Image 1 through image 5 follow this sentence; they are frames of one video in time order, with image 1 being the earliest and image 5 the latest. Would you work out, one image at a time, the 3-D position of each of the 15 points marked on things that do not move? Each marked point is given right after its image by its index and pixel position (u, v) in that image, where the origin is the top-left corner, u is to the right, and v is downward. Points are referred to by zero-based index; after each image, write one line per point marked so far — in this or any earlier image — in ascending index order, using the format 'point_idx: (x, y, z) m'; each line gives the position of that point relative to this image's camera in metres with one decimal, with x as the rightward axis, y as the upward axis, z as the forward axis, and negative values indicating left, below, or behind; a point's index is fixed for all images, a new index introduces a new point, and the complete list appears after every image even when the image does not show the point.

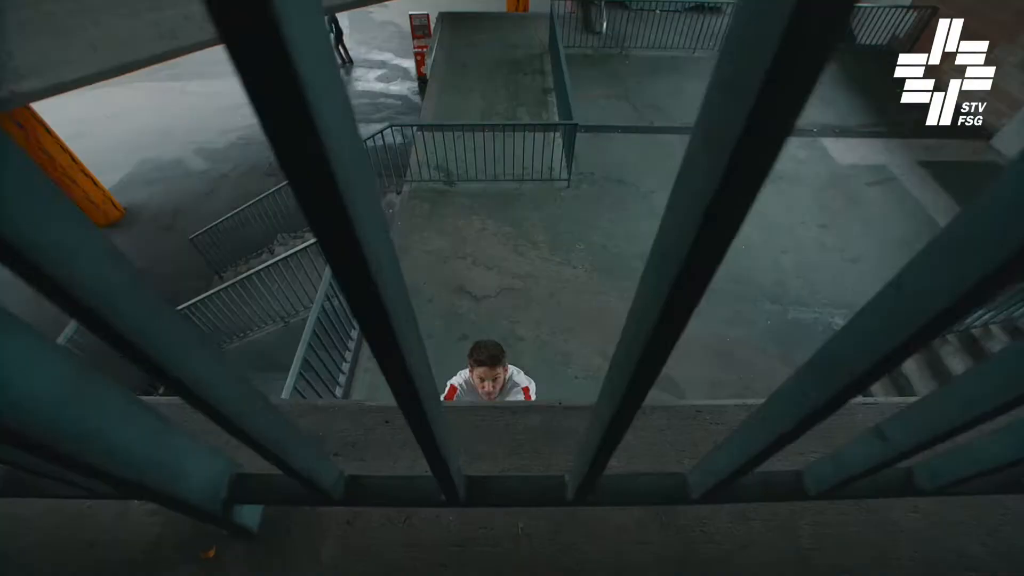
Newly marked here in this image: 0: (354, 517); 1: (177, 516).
0: (-0.3, -0.4, +0.7) m
1: (-0.5, -0.4, +0.7) m
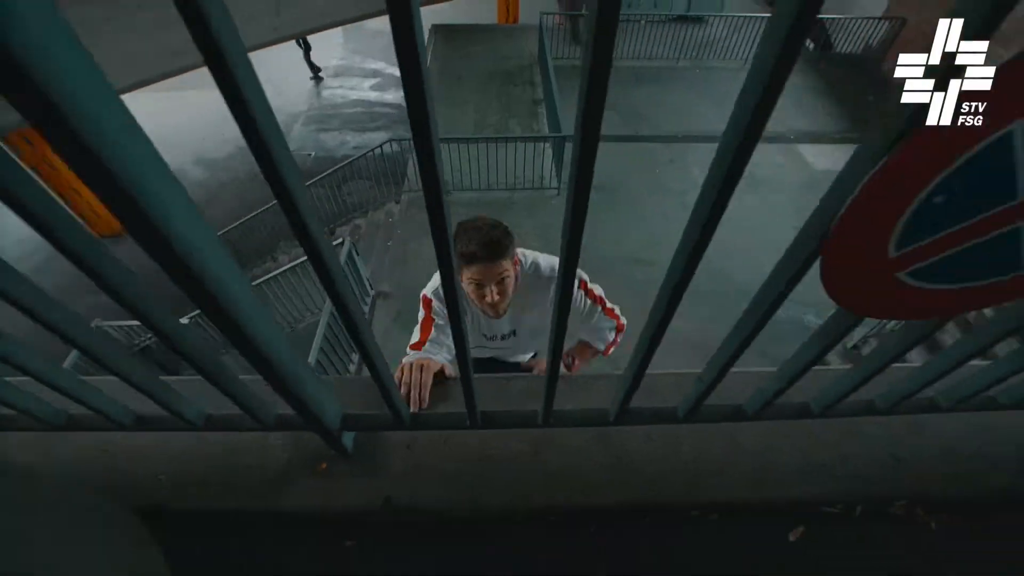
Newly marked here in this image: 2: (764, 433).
0: (-0.3, -0.4, +1.2) m
1: (-0.5, -0.4, +1.1) m
2: (+0.7, -0.4, +1.2) m
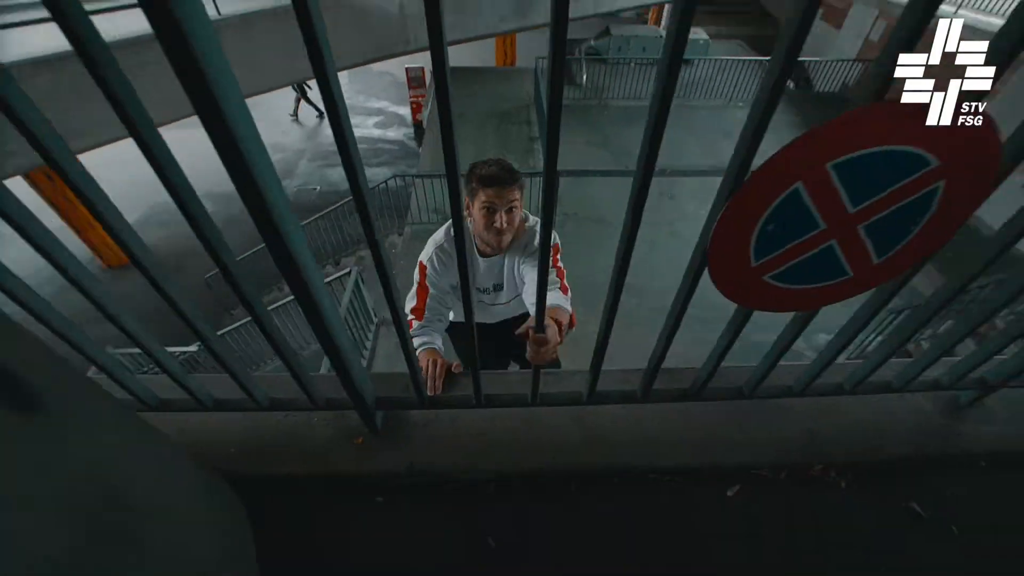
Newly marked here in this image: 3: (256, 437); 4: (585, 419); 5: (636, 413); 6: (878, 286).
0: (-0.3, -0.4, +1.5) m
1: (-0.6, -0.4, +1.4) m
2: (+0.7, -0.4, +1.5) m
3: (-0.8, -0.5, +1.4) m
4: (+0.2, -0.4, +1.5) m
5: (+0.4, -0.4, +1.5) m
6: (+0.8, 0.0, +1.0) m
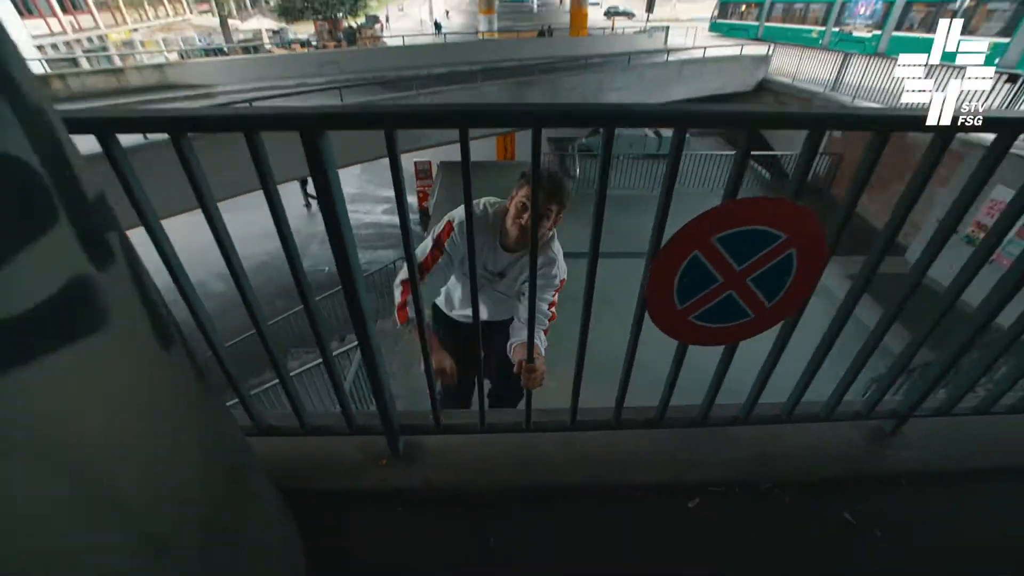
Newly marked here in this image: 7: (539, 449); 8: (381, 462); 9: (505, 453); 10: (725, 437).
0: (-0.3, -0.6, +1.8) m
1: (-0.6, -0.6, +1.7) m
2: (+0.7, -0.6, +1.8) m
3: (-0.8, -0.7, +1.7) m
4: (+0.2, -0.6, +1.8) m
5: (+0.4, -0.6, +1.8) m
6: (+0.8, -0.1, +1.4) m
7: (+0.1, -0.6, +1.8) m
8: (-0.5, -0.7, +1.7) m
9: (0.0, -0.6, +1.7) m
10: (+0.9, -0.6, +1.8) m
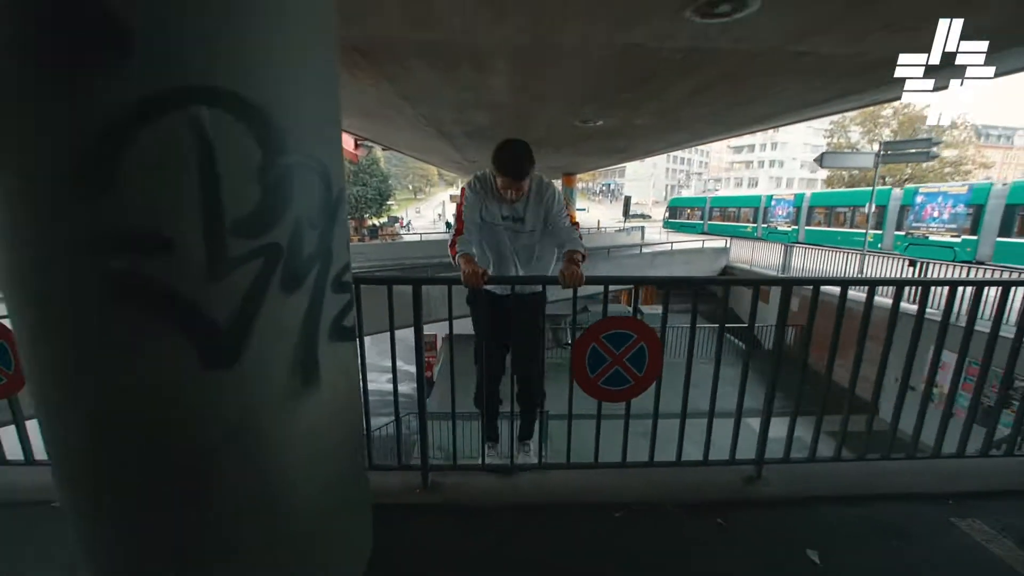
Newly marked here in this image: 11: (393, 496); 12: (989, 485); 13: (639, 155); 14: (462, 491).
0: (-0.3, -1.2, +2.7) m
1: (-0.6, -1.2, +2.7) m
2: (+0.6, -1.2, +2.7) m
3: (-0.9, -1.2, +2.6) m
4: (+0.2, -1.2, +2.7) m
5: (+0.3, -1.2, +2.7) m
6: (+0.8, -0.6, +2.6) m
7: (0.0, -1.2, +2.7) m
8: (-0.6, -1.2, +2.6) m
9: (-0.1, -1.2, +2.7) m
10: (+0.8, -1.2, +2.7) m
11: (-0.7, -1.2, +2.6) m
12: (+2.9, -1.2, +2.8) m
13: (+5.2, +5.4, +18.4) m
14: (-0.3, -1.2, +2.6) m
